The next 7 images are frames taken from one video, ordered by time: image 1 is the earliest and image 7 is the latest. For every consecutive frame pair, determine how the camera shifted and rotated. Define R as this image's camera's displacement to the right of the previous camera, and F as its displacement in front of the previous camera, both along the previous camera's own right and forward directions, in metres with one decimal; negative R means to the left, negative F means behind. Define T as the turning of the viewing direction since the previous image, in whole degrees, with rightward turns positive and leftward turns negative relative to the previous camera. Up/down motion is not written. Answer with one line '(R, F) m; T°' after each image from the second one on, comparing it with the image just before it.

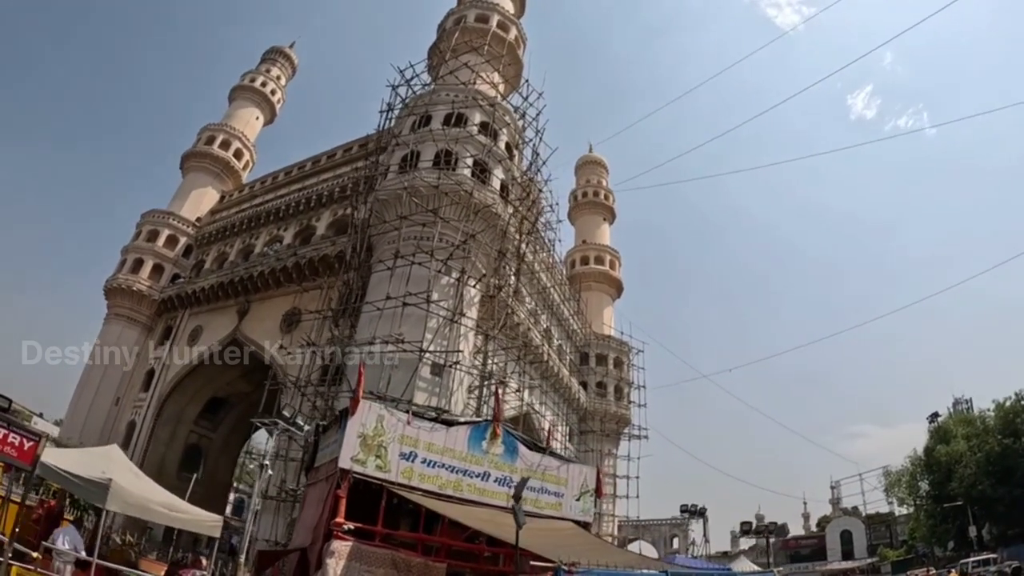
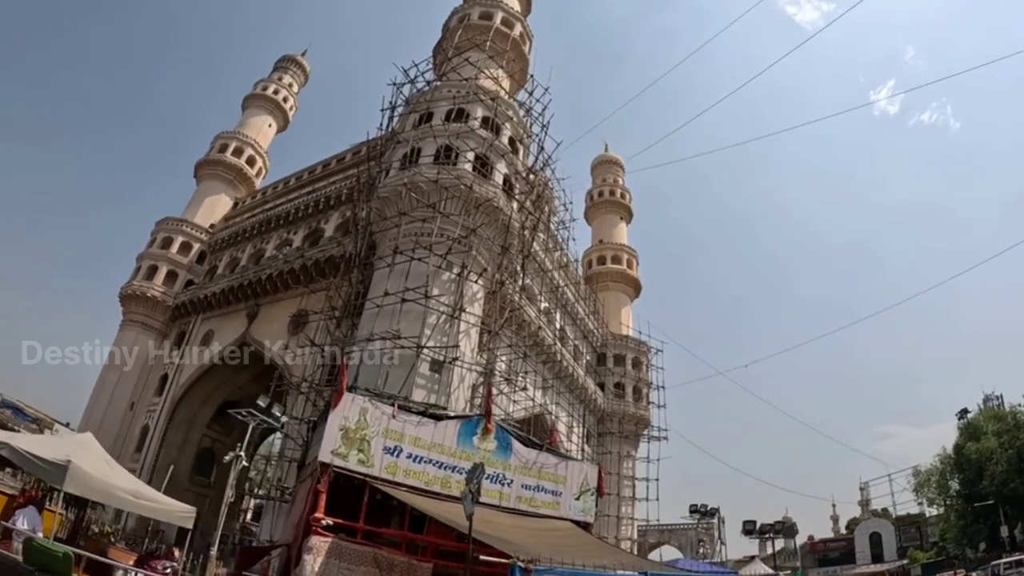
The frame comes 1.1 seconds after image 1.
(+0.7, +0.5) m; -2°
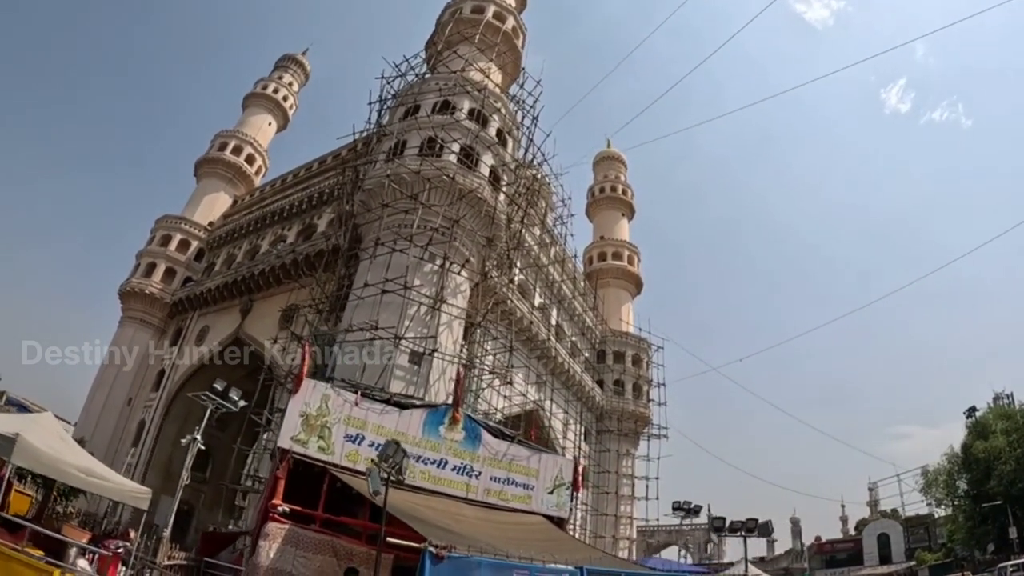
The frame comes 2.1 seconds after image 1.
(+1.0, +0.2) m; -1°
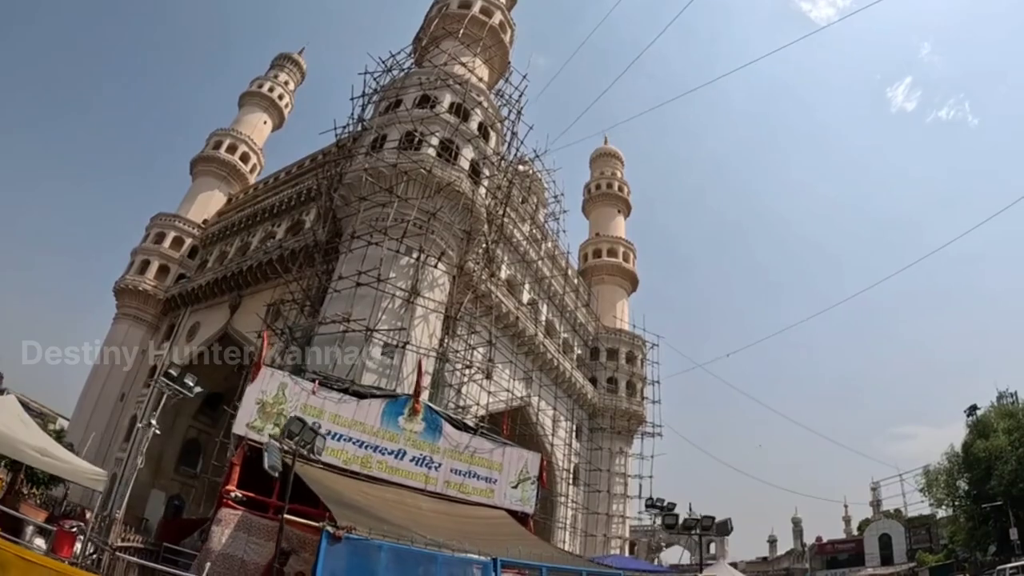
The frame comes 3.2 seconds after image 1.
(+1.1, +0.1) m; -1°
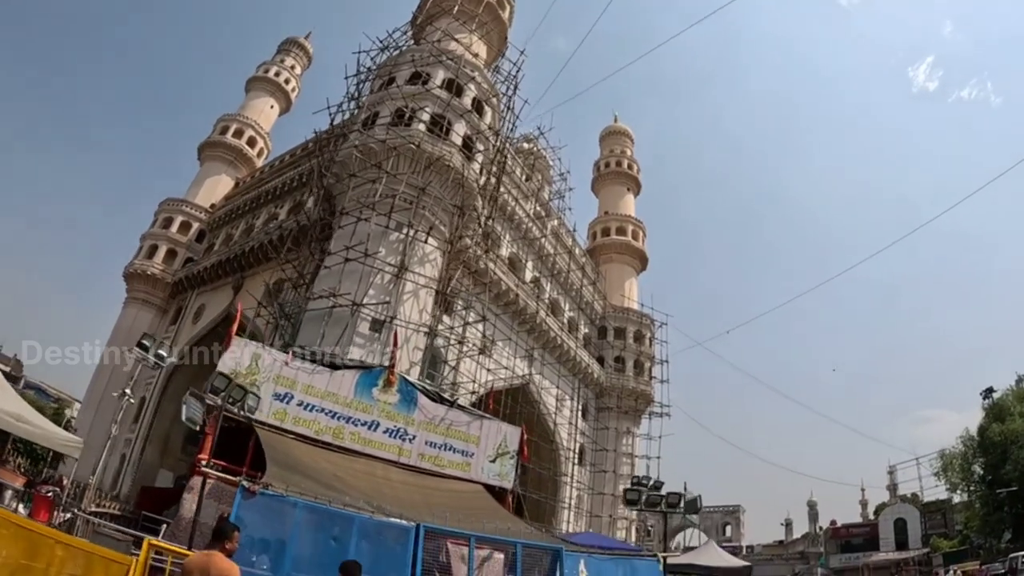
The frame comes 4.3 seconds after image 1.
(+1.0, +0.2) m; -2°
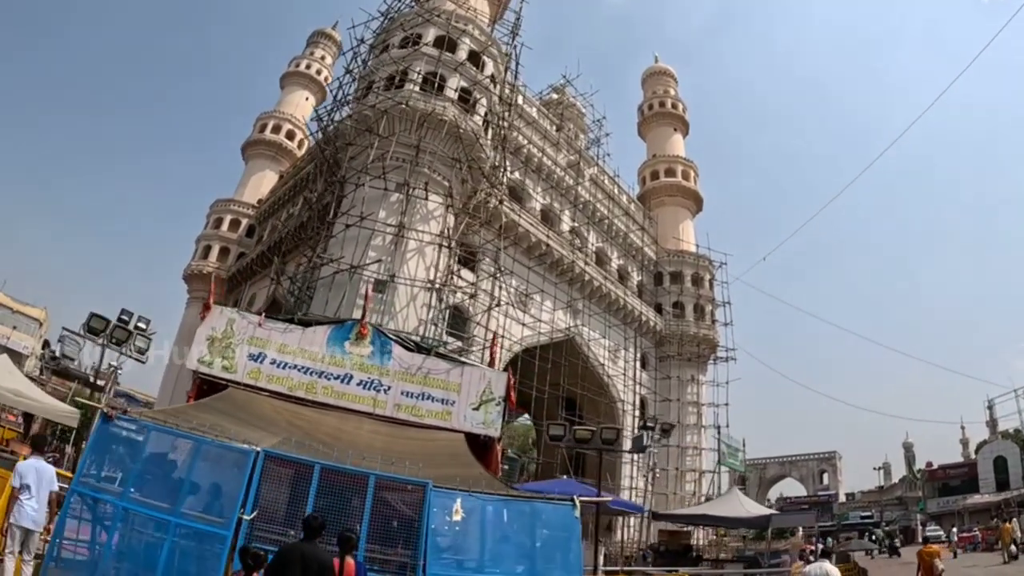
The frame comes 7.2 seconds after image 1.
(+2.4, +0.7) m; -8°
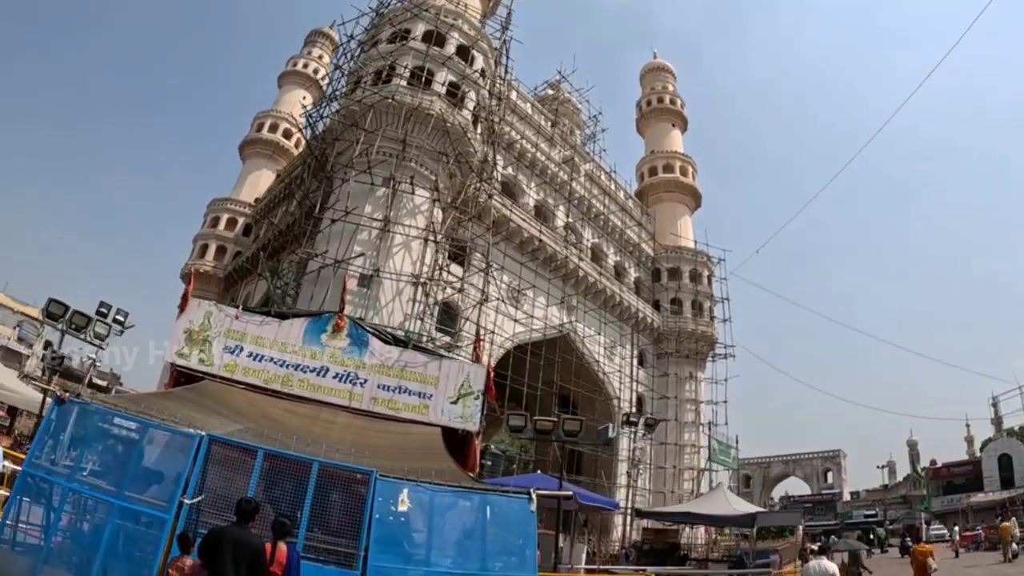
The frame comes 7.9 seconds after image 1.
(+0.6, +0.2) m; -1°
